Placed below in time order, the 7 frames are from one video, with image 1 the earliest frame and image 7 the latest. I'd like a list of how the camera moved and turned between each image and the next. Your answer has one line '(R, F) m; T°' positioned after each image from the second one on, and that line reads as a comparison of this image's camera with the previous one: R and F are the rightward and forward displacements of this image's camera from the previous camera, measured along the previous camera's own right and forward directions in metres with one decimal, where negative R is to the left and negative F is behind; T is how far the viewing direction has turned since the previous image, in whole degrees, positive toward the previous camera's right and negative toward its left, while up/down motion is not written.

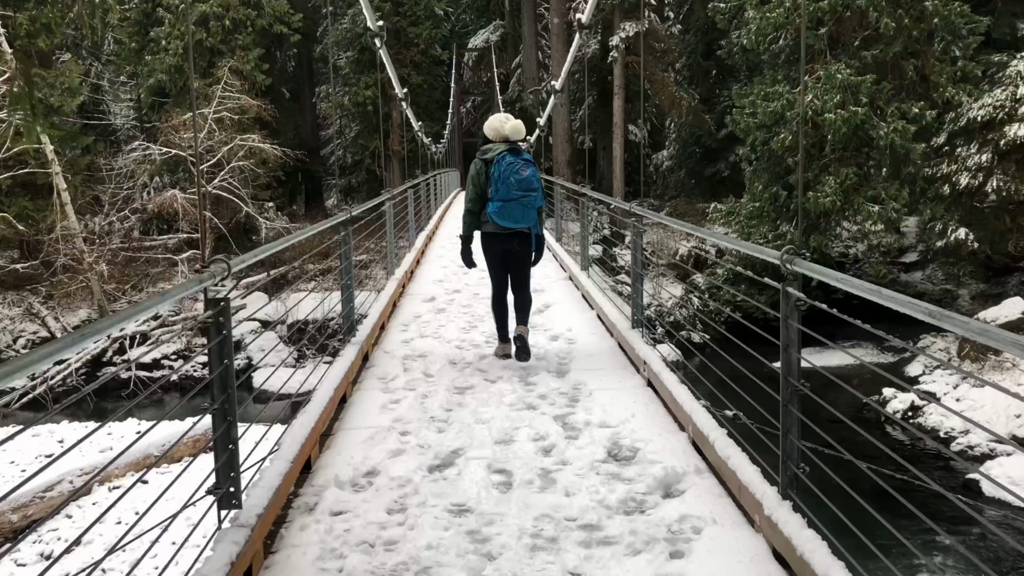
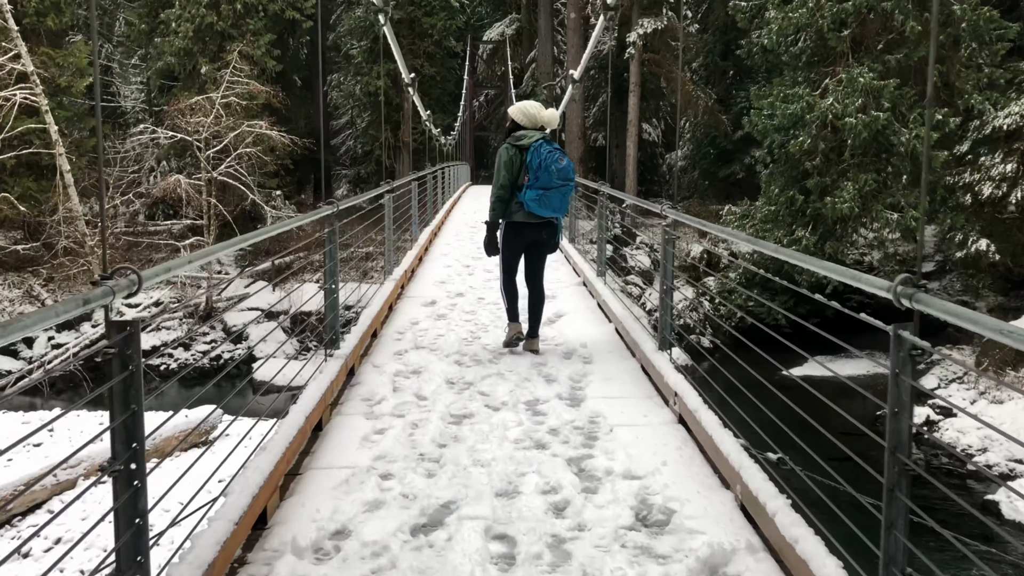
(0.0, +0.3) m; 0°
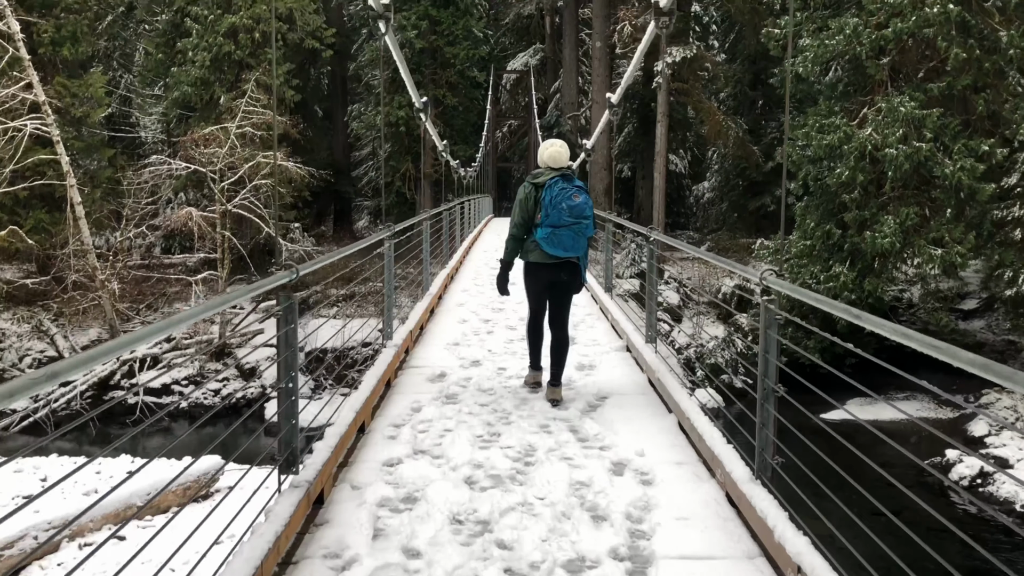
(0.0, +0.6) m; -1°
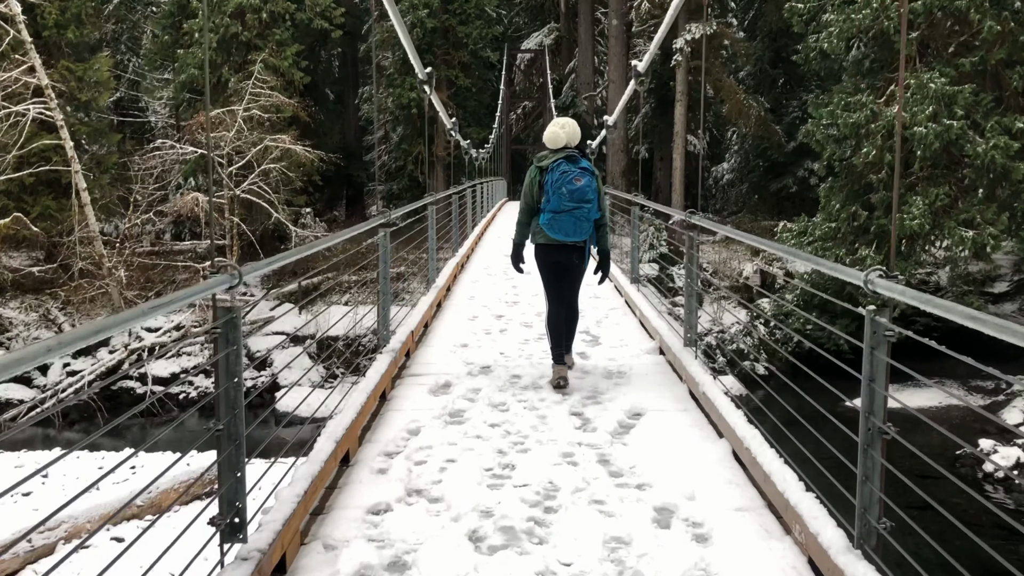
(0.0, +0.4) m; -1°
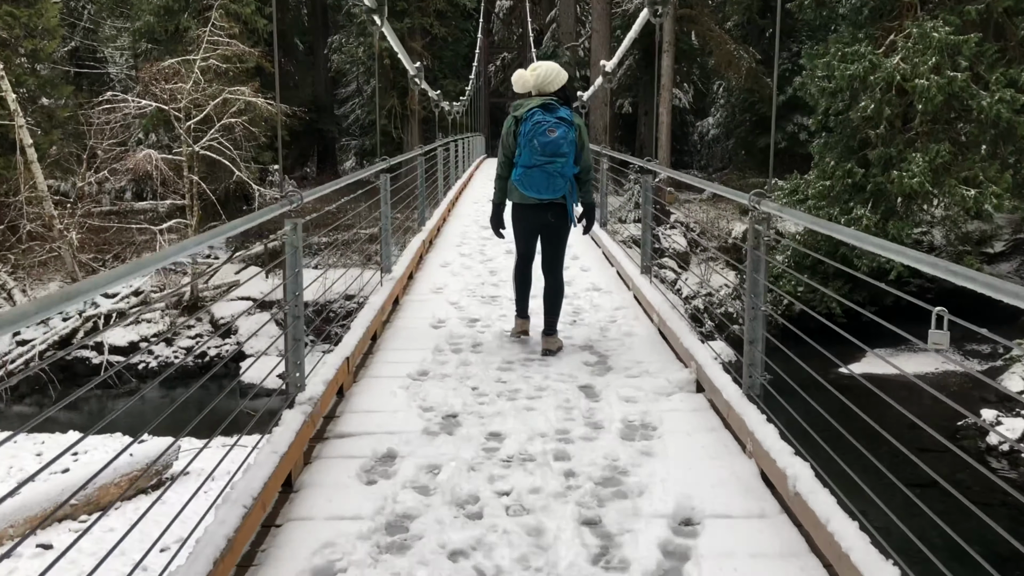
(0.0, +0.7) m; +1°
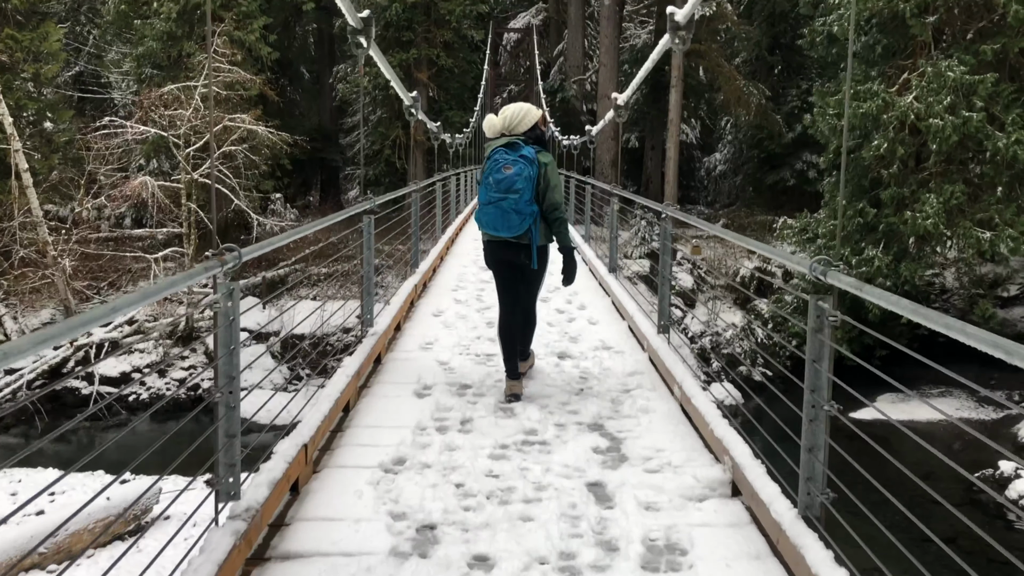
(0.0, +0.3) m; 0°
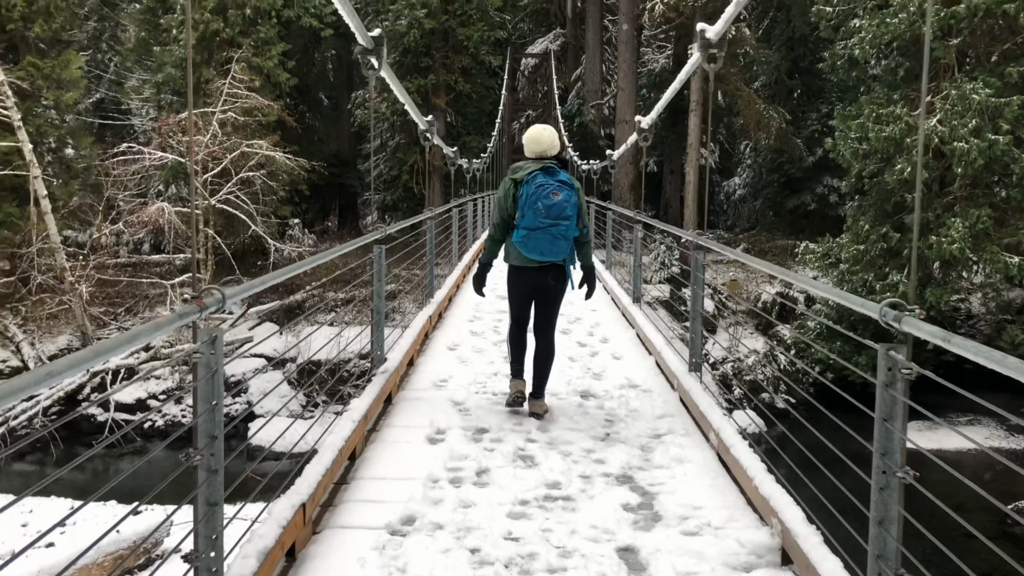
(0.0, +0.1) m; -1°
